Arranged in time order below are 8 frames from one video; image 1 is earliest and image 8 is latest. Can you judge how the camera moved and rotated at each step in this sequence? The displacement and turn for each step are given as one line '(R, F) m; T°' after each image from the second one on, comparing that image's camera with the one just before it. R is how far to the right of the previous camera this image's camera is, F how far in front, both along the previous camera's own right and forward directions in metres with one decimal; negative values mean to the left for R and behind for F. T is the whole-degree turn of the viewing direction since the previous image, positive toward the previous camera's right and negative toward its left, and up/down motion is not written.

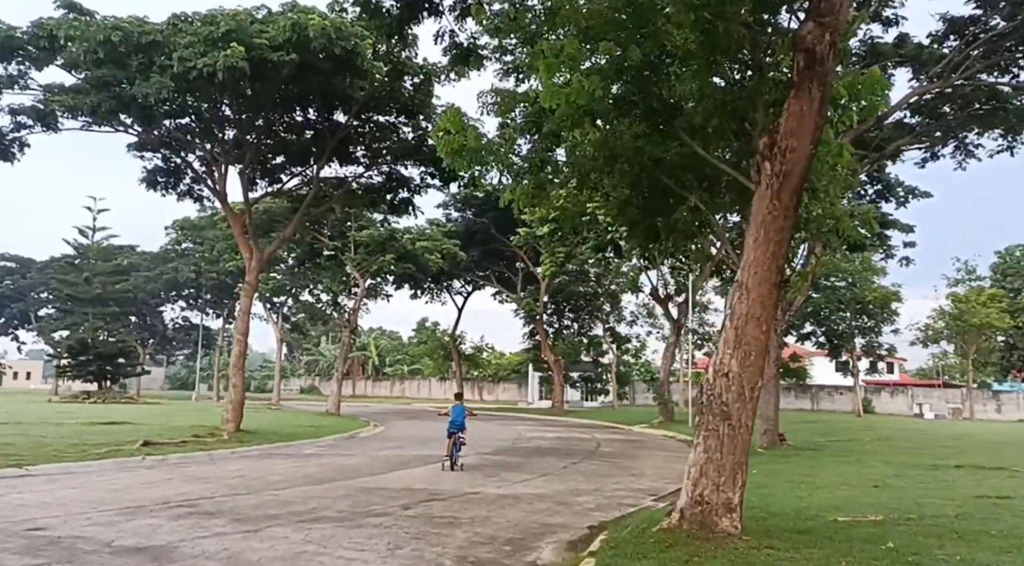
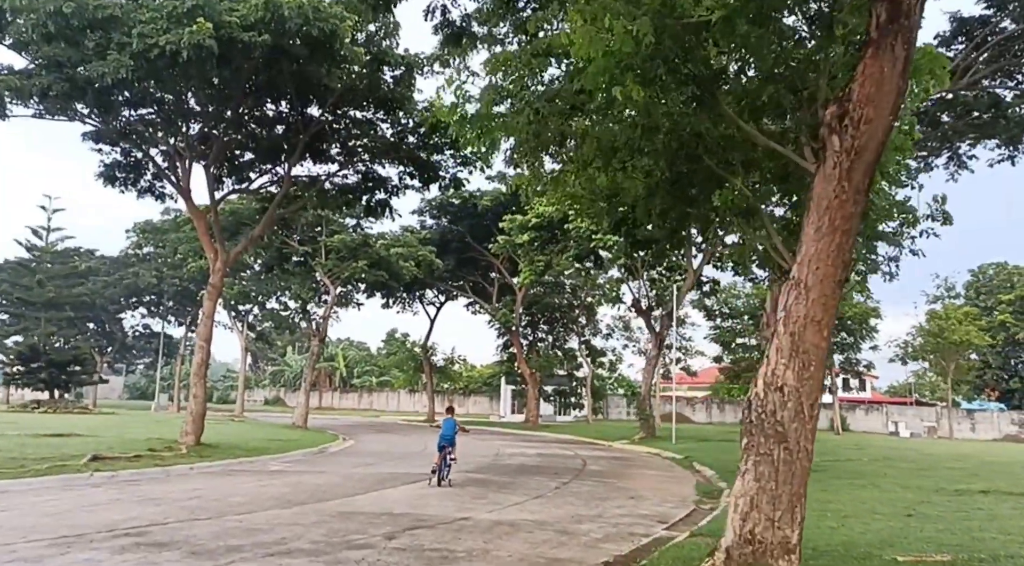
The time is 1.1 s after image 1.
(-0.3, +1.2) m; +2°
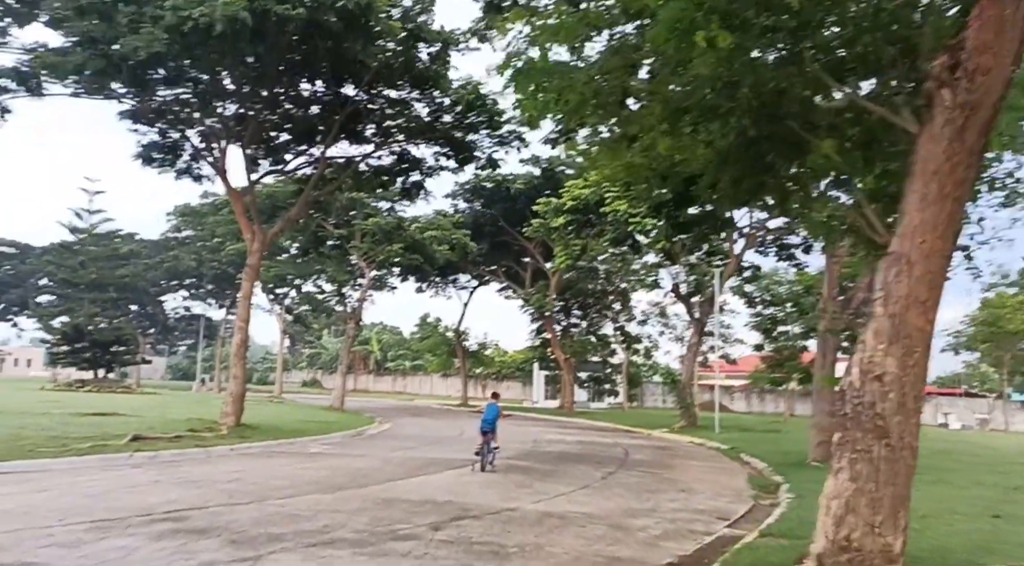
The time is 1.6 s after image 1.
(-0.2, +0.5) m; -2°
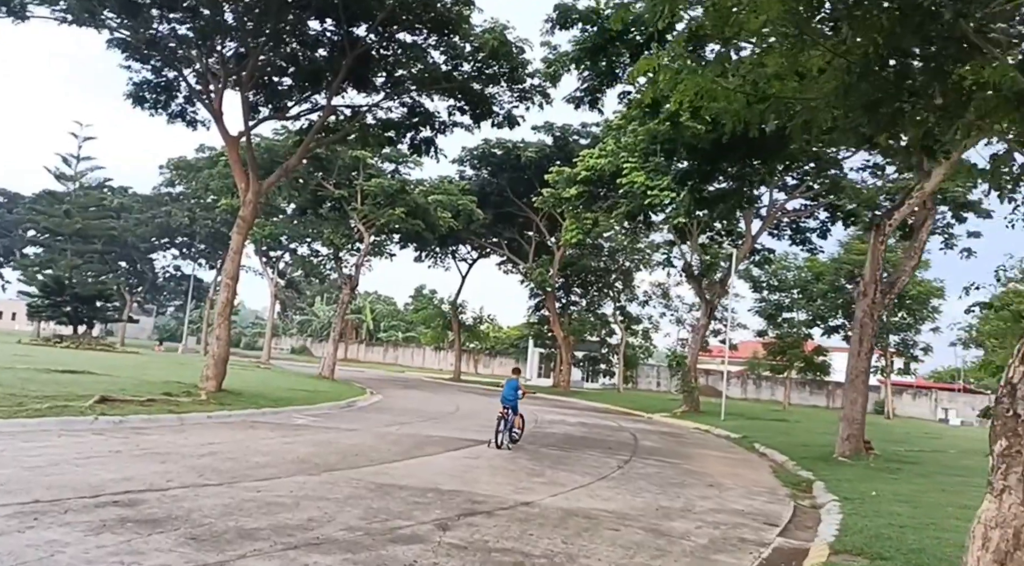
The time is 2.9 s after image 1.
(-0.3, +1.5) m; 0°
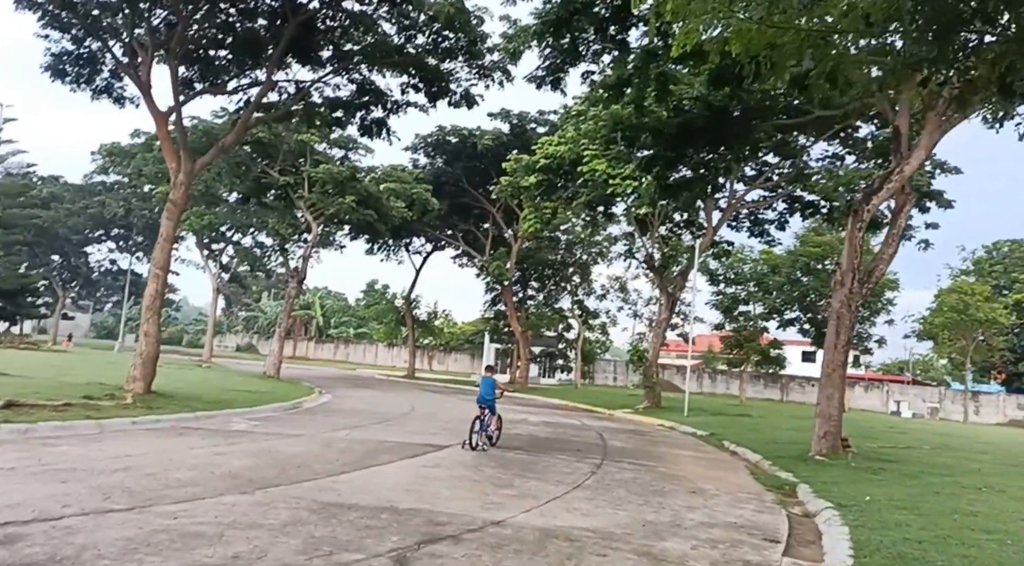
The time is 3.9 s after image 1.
(-0.1, +1.2) m; +3°
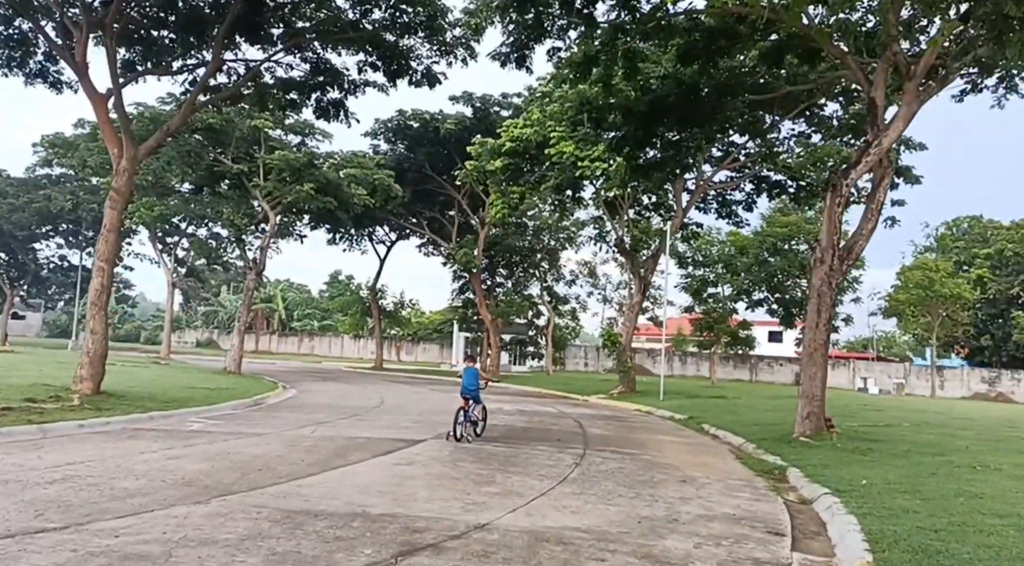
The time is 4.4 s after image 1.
(-0.1, +0.7) m; +2°
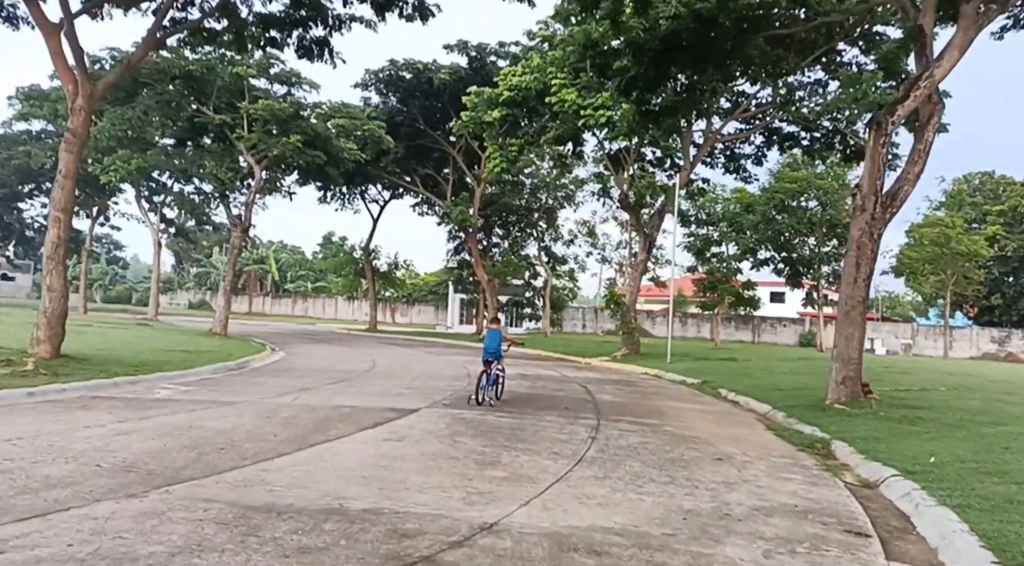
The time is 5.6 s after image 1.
(-0.1, +1.5) m; 0°
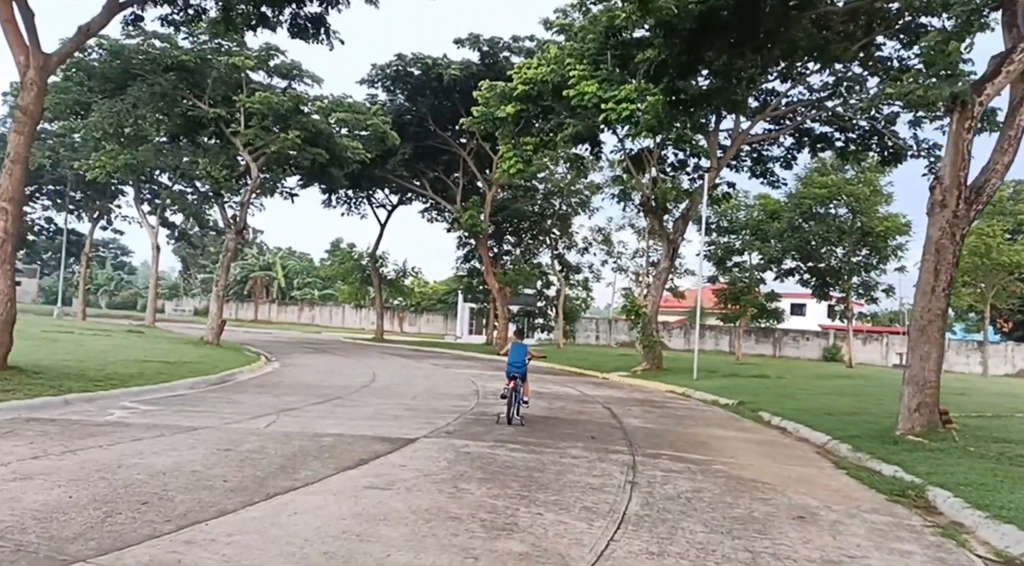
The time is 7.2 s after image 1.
(-0.1, +2.0) m; -1°
